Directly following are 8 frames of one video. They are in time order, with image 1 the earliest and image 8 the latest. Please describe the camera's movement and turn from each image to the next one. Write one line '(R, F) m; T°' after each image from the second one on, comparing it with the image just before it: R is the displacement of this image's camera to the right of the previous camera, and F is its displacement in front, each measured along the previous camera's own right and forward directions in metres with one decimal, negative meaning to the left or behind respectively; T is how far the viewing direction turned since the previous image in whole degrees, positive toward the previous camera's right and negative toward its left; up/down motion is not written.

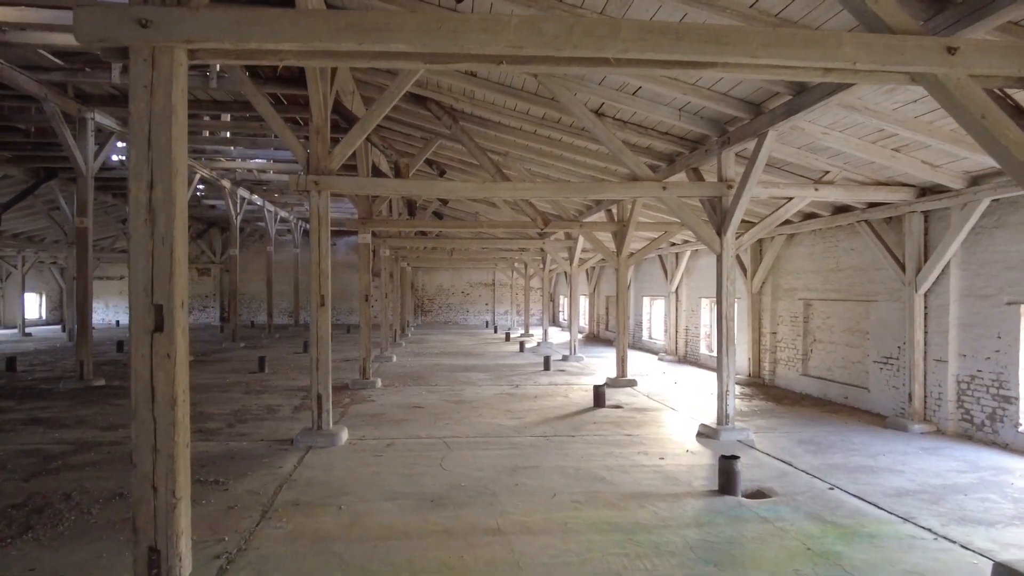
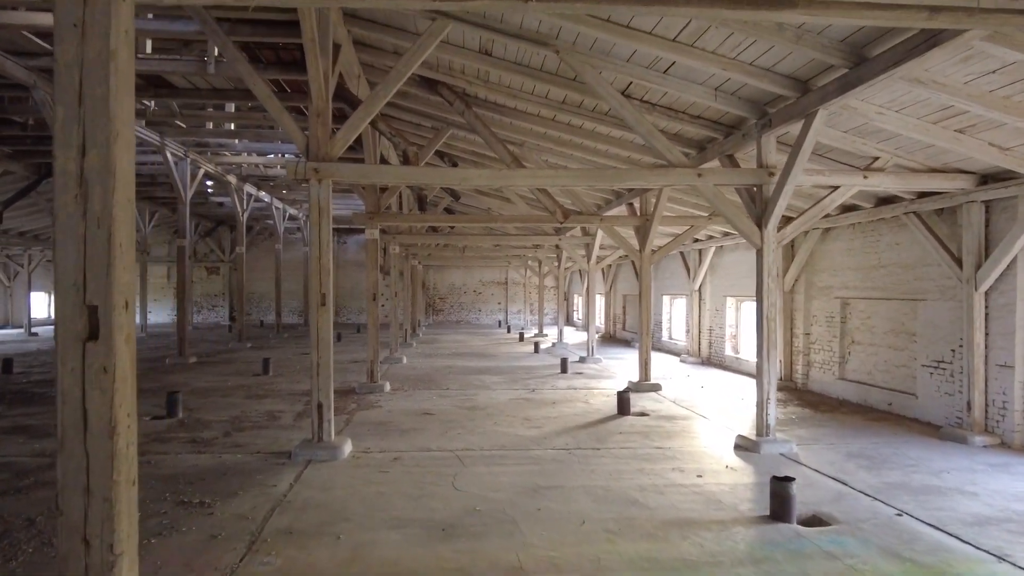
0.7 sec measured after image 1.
(-0.1, +0.5) m; -1°
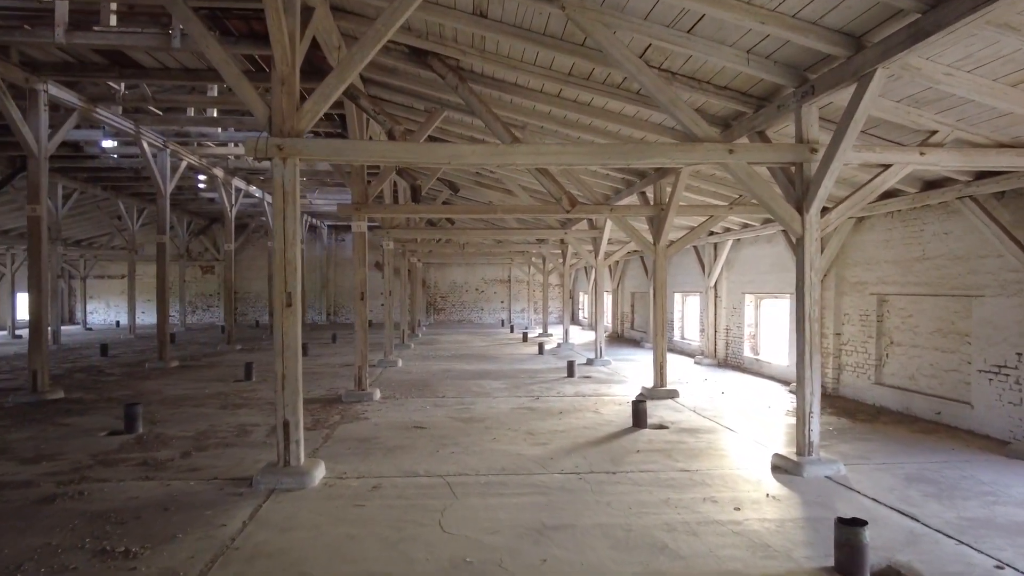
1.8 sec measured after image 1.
(0.0, +0.7) m; 0°
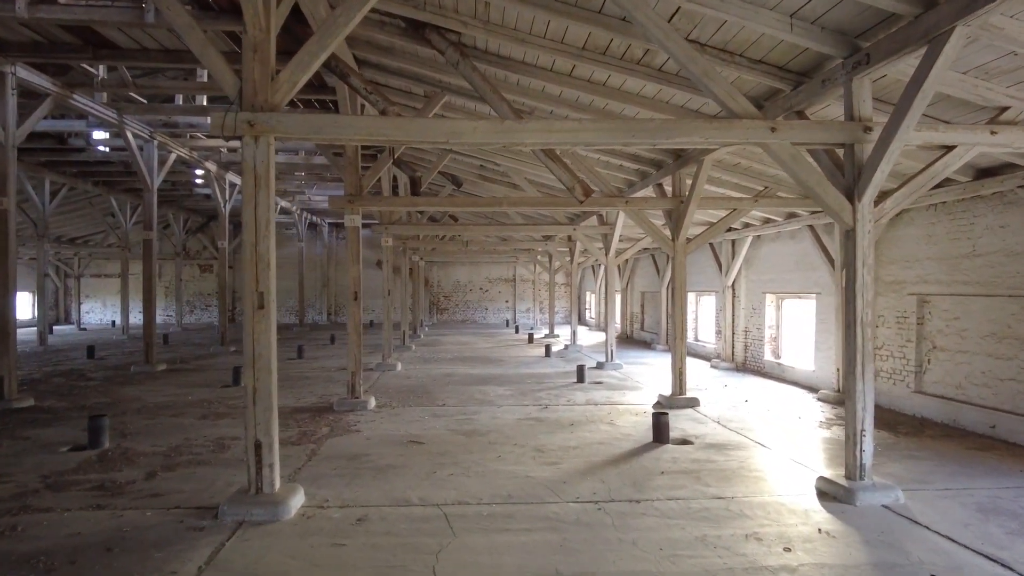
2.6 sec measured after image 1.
(0.0, +0.6) m; 0°
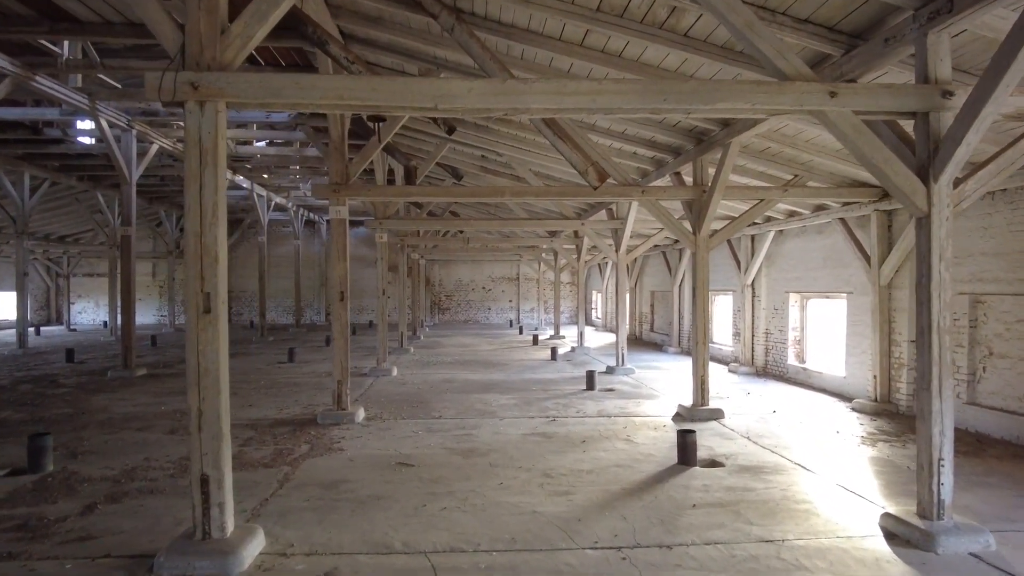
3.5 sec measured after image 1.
(0.0, +0.7) m; 0°
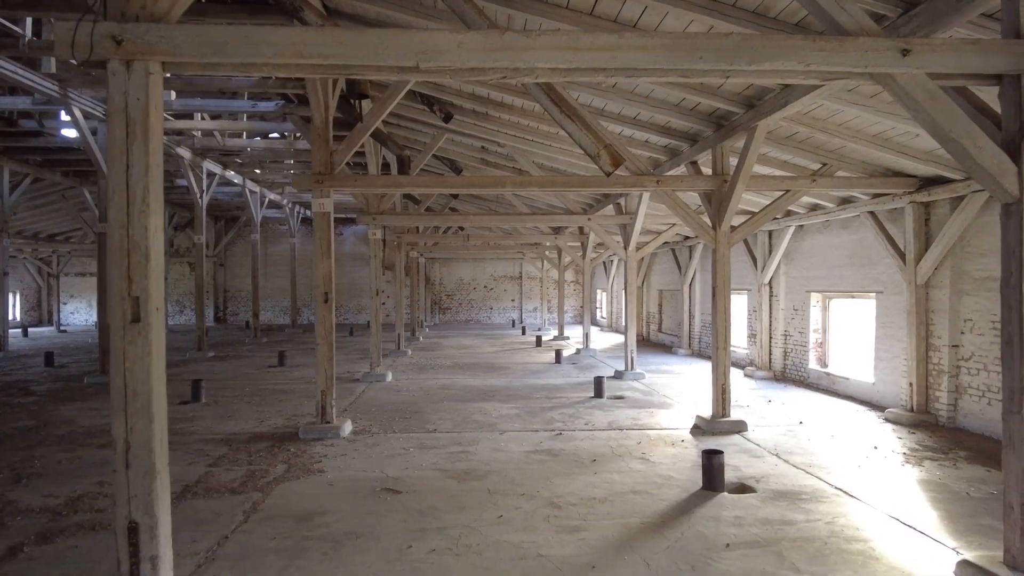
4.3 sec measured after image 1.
(0.0, +0.6) m; 0°
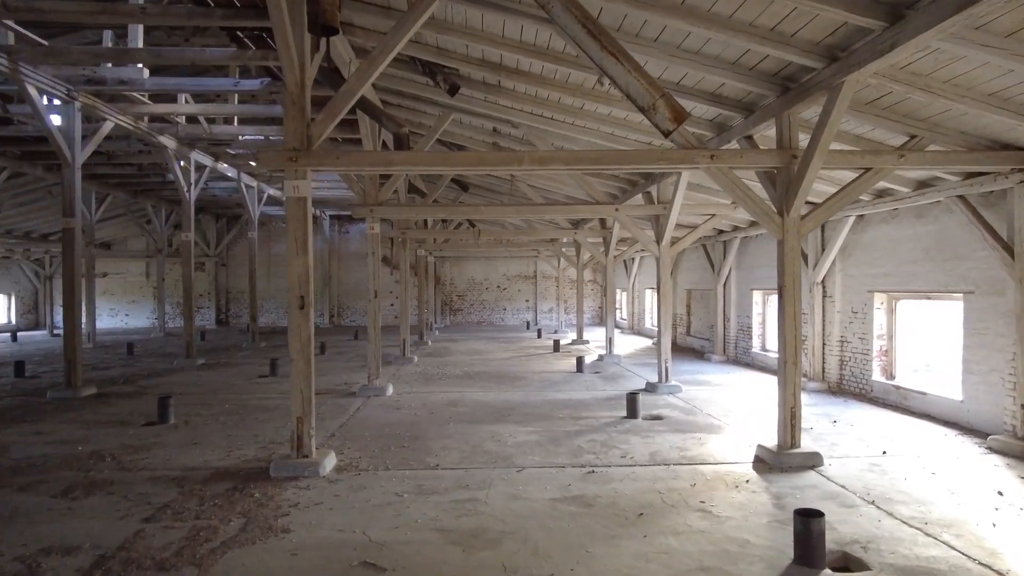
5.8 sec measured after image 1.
(0.0, +1.1) m; -1°
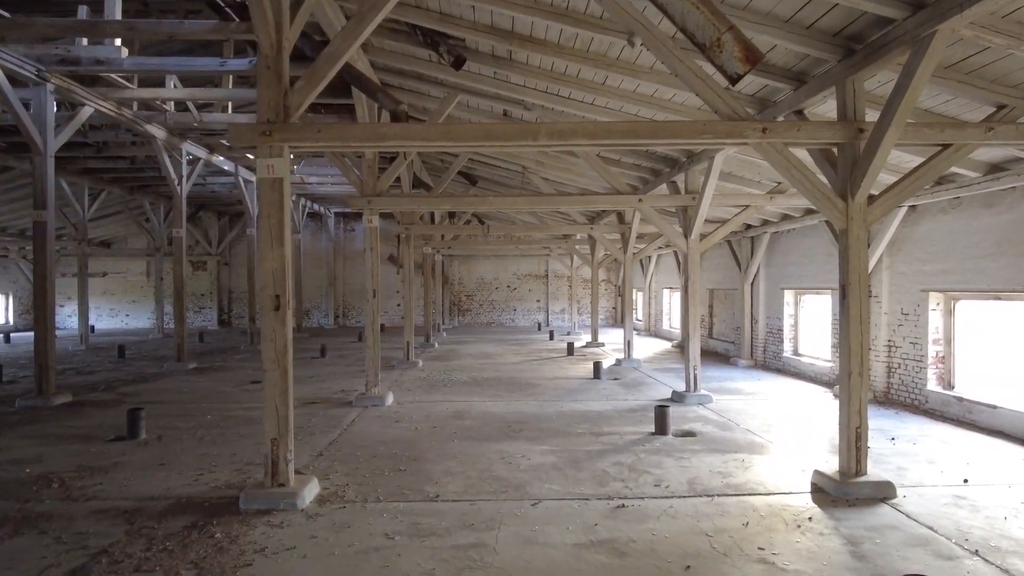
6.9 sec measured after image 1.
(0.0, +0.7) m; -1°
